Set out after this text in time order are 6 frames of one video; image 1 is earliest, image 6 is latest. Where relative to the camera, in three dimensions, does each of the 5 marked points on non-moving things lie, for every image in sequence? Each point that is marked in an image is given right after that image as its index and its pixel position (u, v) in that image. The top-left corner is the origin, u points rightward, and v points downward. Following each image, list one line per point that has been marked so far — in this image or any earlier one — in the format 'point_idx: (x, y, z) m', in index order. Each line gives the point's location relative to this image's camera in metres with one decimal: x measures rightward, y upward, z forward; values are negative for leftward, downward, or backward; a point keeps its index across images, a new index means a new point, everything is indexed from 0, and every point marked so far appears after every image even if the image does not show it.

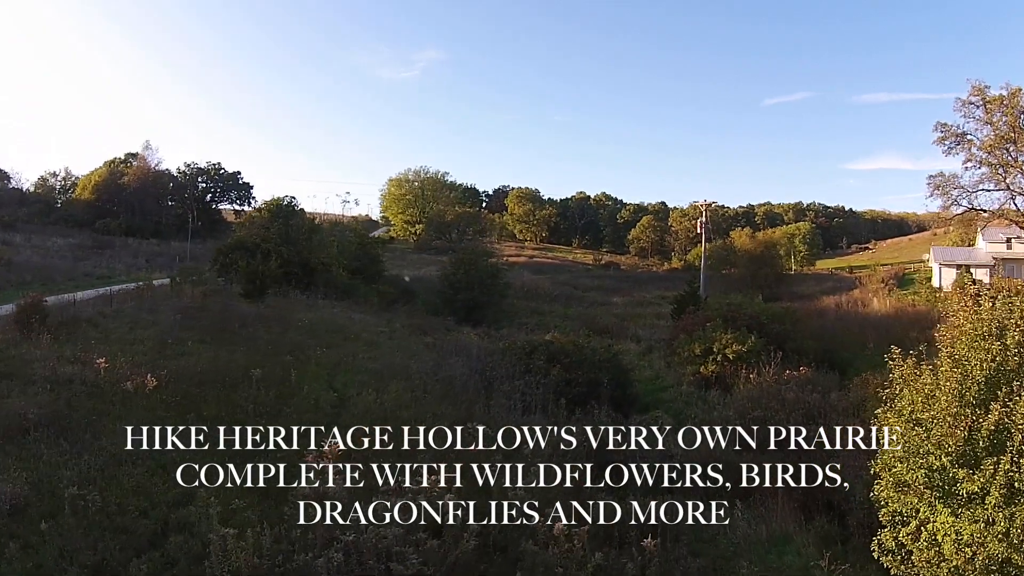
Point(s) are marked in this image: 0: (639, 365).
0: (+3.1, -1.9, +14.8) m
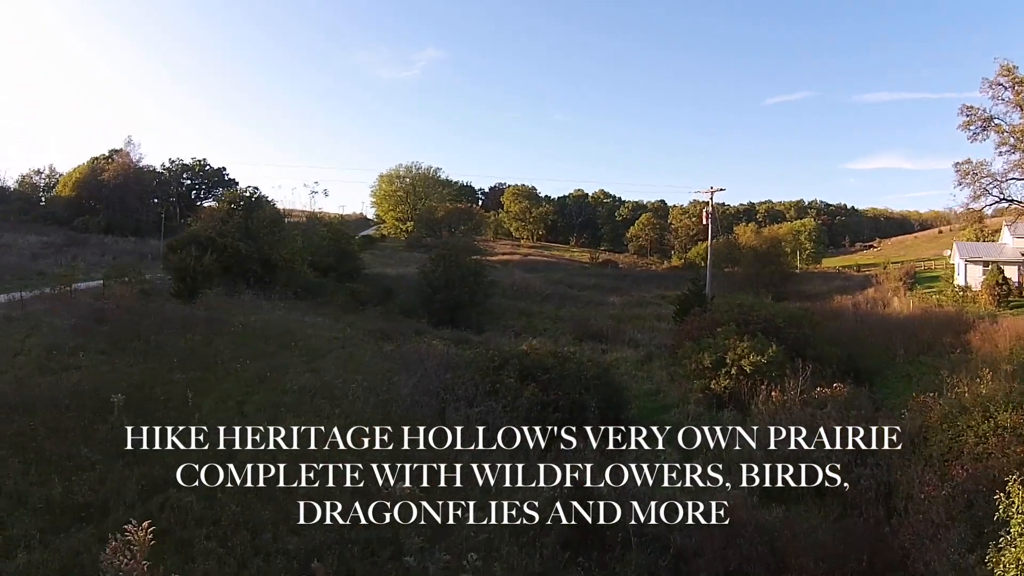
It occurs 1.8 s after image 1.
0: (+2.6, -1.9, +12.5) m
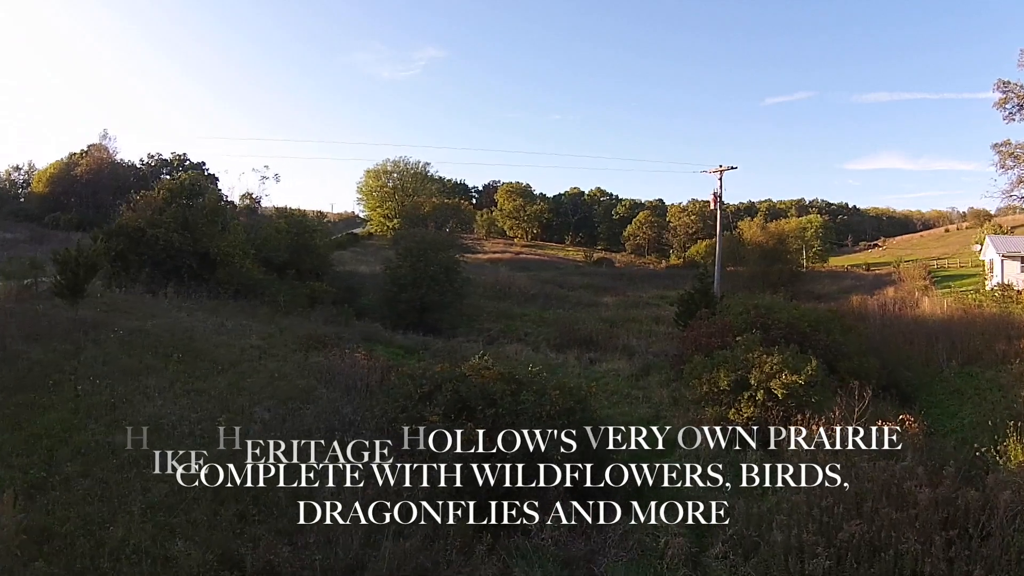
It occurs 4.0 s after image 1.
0: (+1.9, -1.8, +9.7) m
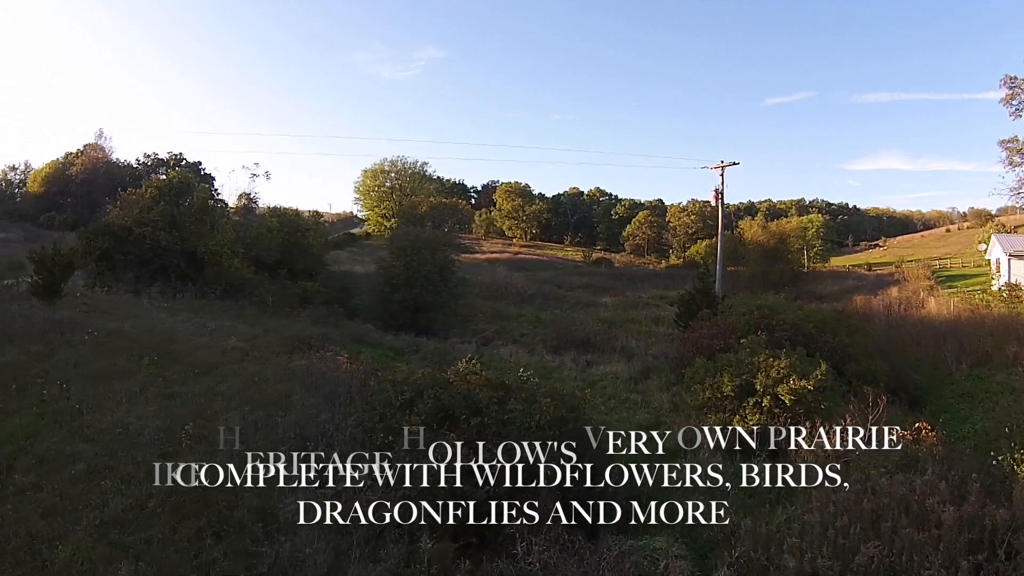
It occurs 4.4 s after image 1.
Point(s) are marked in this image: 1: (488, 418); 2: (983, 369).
0: (+1.8, -1.8, +9.3) m
1: (-0.2, -1.2, +5.4) m
2: (+10.8, -1.9, +13.8) m
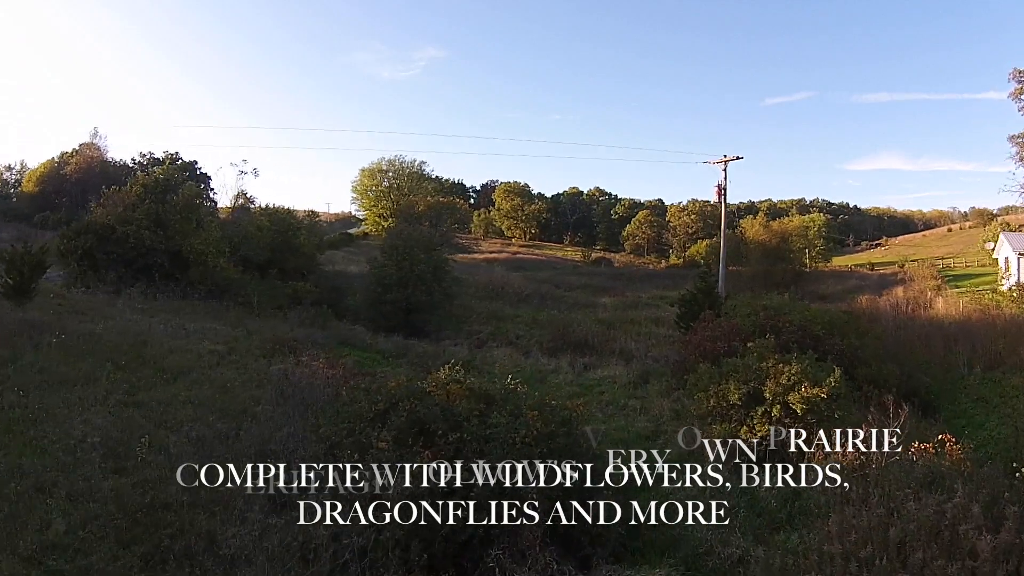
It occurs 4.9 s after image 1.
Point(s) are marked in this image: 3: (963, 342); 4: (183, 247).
0: (+1.6, -1.8, +8.7) m
1: (-0.3, -1.2, +4.8) m
2: (+10.6, -1.8, +13.2) m
3: (+10.9, -1.3, +14.5) m
4: (-9.6, +1.2, +17.5) m
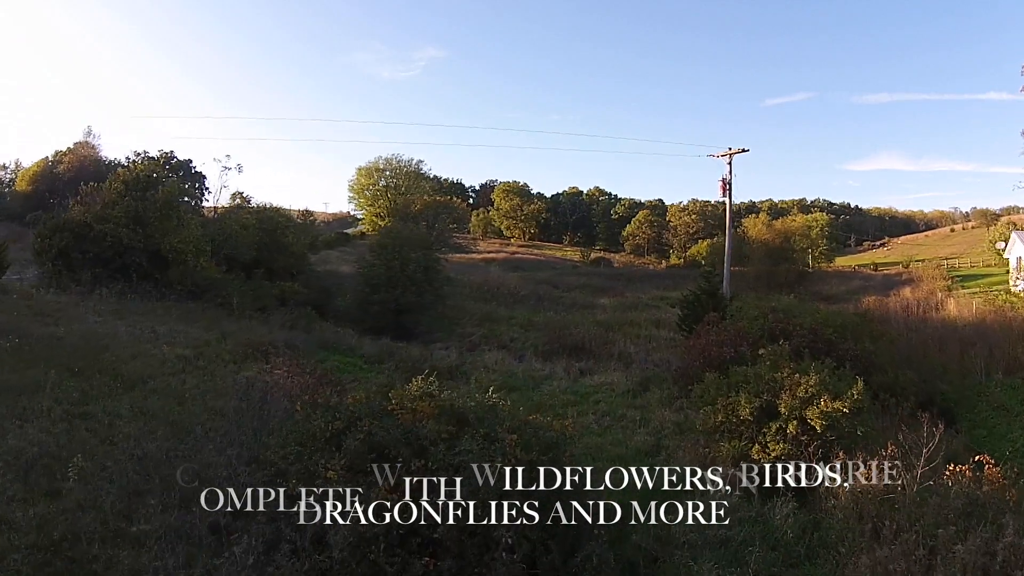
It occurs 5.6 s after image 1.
0: (+1.5, -1.8, +8.0) m
1: (-0.5, -1.2, +4.1) m
2: (+10.5, -1.9, +12.5) m
3: (+10.8, -1.3, +13.8) m
4: (-9.8, +1.2, +16.8) m
